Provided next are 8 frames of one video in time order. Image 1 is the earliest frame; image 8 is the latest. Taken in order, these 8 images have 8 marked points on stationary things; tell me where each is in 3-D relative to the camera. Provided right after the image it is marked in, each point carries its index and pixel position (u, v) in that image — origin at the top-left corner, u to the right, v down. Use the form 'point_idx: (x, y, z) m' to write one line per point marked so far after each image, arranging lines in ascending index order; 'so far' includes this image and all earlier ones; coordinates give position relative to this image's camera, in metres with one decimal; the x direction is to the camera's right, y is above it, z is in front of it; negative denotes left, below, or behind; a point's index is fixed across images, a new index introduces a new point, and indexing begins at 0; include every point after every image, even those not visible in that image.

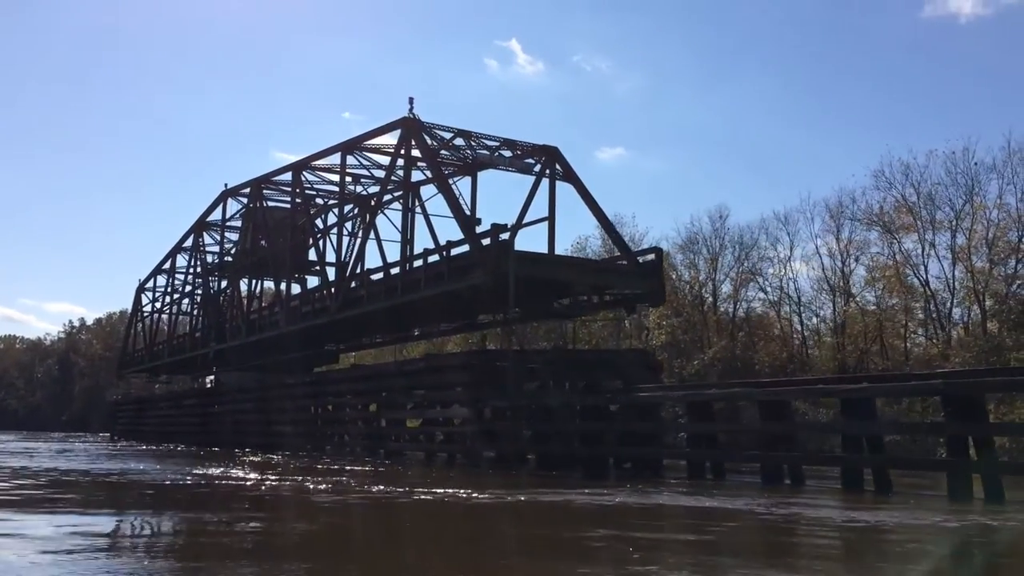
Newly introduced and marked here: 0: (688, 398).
0: (+2.2, -1.3, +11.4) m
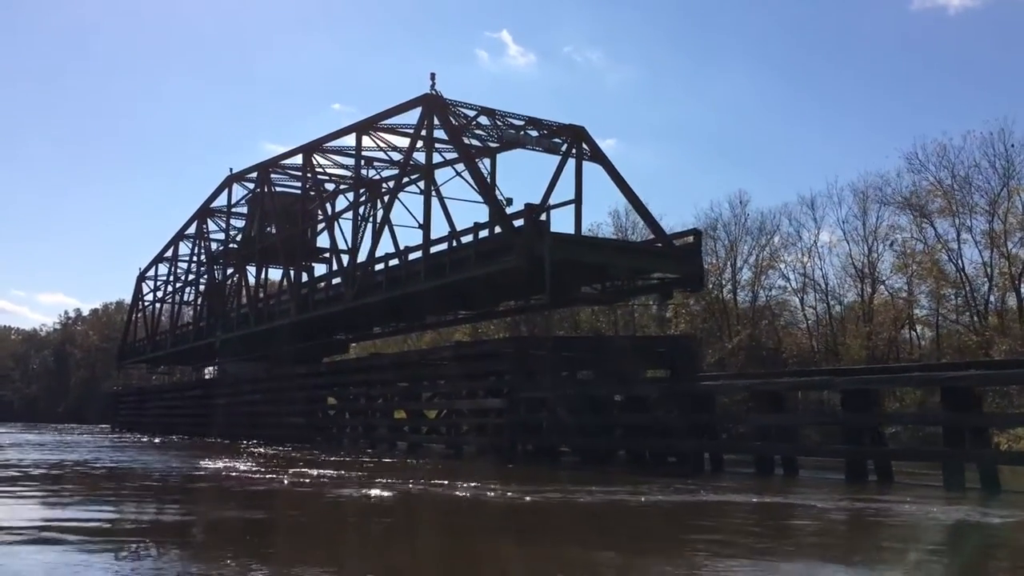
0: (+2.8, -1.1, +10.6) m
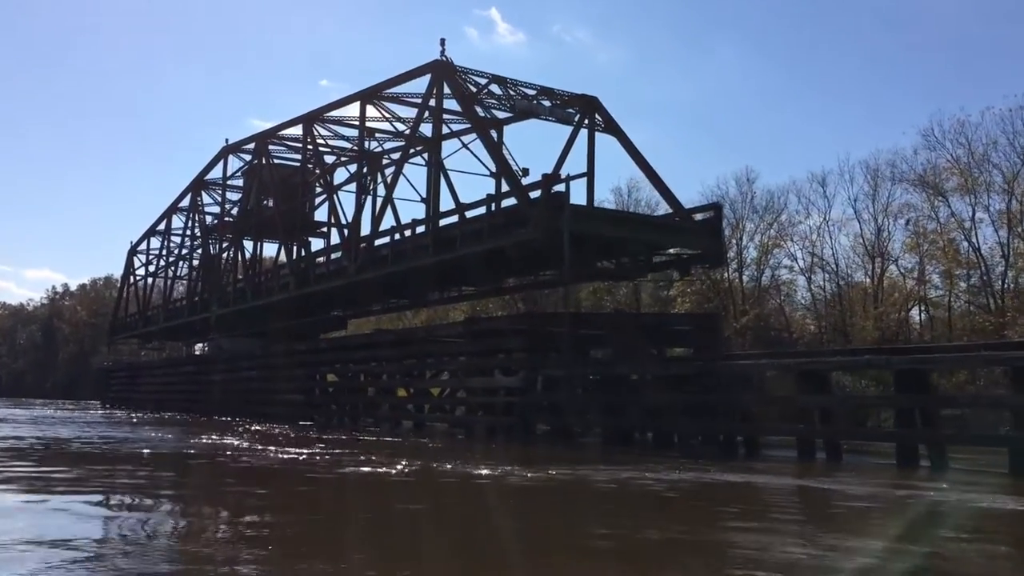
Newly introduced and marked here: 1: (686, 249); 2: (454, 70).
0: (+3.1, -0.8, +10.0) m
1: (+2.9, +0.7, +15.7) m
2: (-1.1, +4.1, +17.7) m
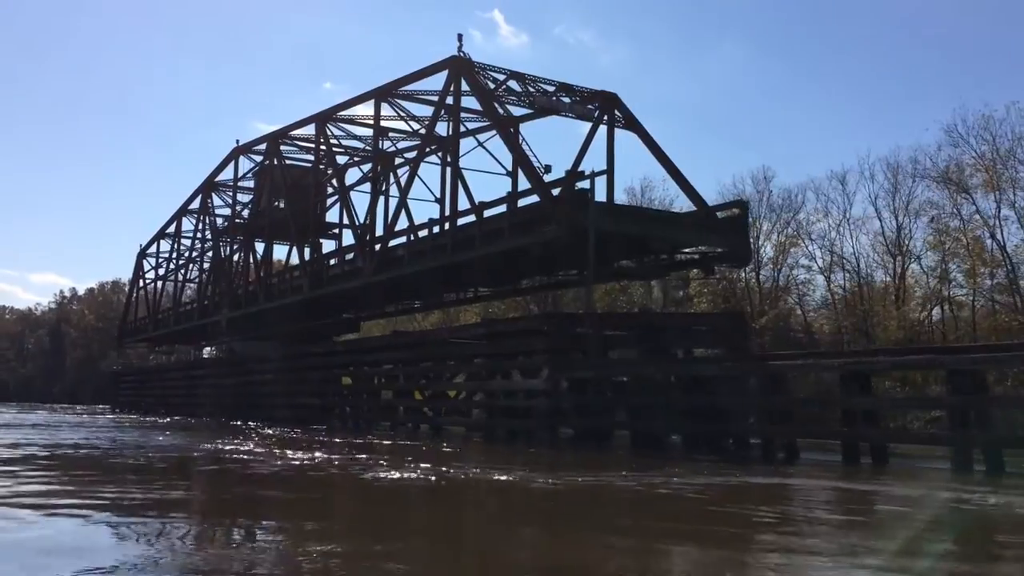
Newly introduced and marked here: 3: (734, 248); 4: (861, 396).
0: (+3.4, -0.8, +9.6) m
1: (+3.2, +0.7, +15.3) m
2: (-0.7, +4.1, +17.4) m
3: (+3.6, +0.6, +15.2) m
4: (+3.6, -1.1, +9.7) m
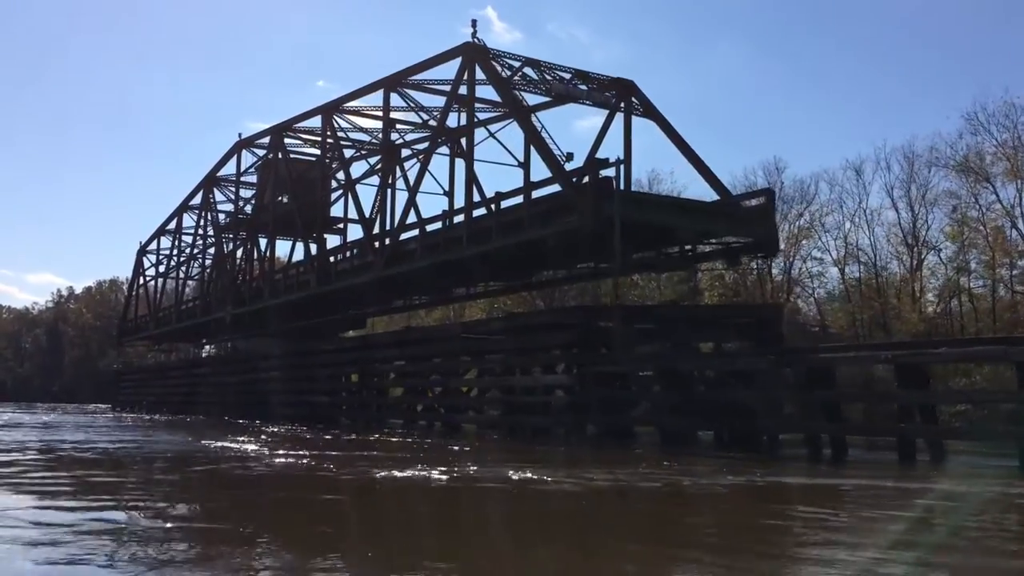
0: (+3.7, -0.7, +9.2) m
1: (+3.5, +0.8, +14.9) m
2: (-0.5, +4.2, +16.9) m
3: (+3.9, +0.8, +14.8) m
4: (+3.9, -1.0, +9.2) m
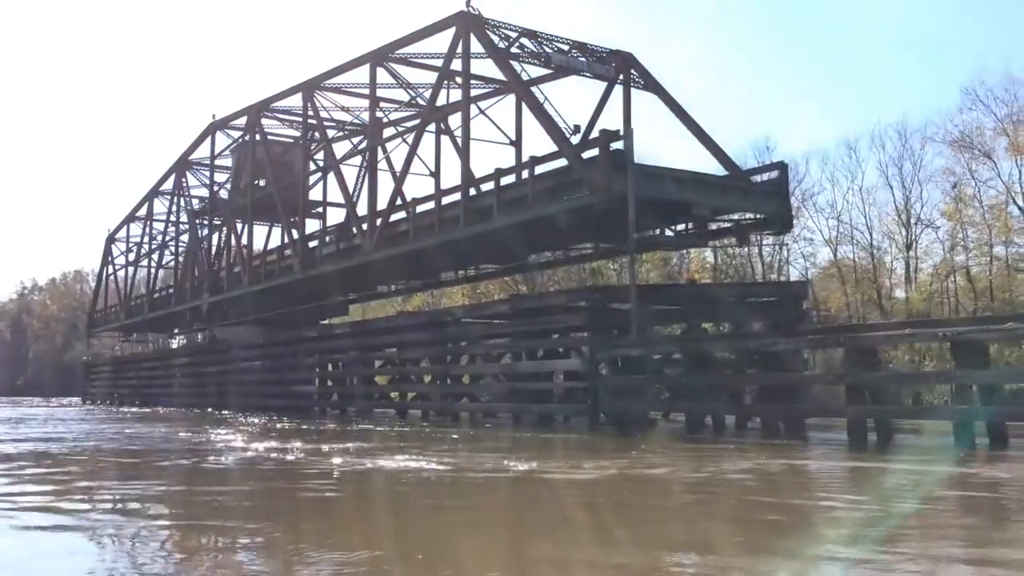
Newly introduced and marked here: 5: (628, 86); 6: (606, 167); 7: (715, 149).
0: (+4.0, -0.4, +8.6) m
1: (+3.6, +1.1, +14.2) m
2: (-0.5, +4.5, +16.0) m
3: (+3.9, +1.1, +14.1) m
4: (+4.2, -0.7, +8.6) m
5: (+2.1, +3.6, +16.8) m
6: (+1.2, +1.6, +12.6) m
7: (+3.3, +2.3, +15.8) m
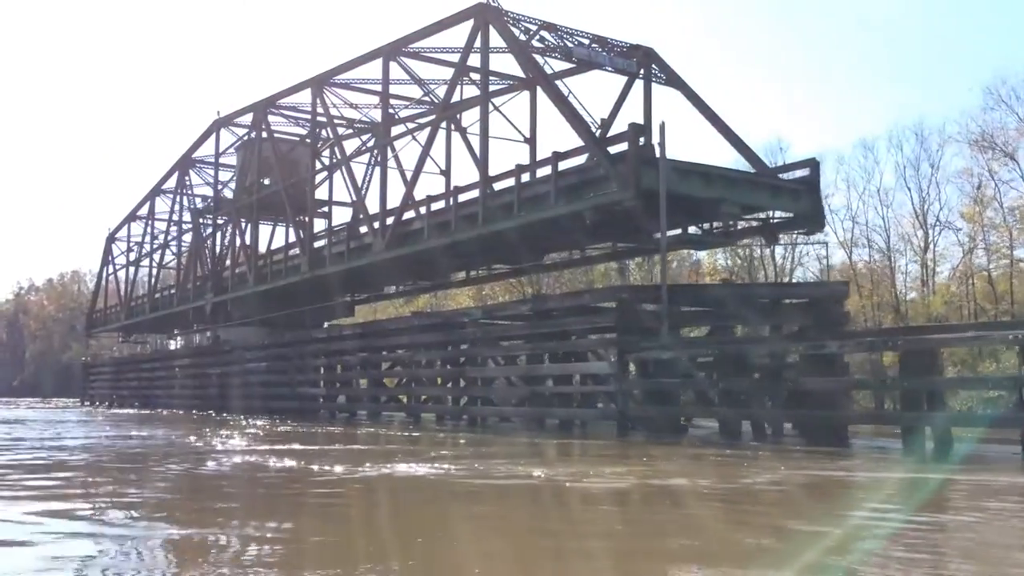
0: (+4.3, -0.4, +8.1) m
1: (+3.9, +1.1, +13.8) m
2: (-0.2, +4.5, +15.6) m
3: (+4.2, +1.1, +13.7) m
4: (+4.5, -0.7, +8.1) m
5: (+2.4, +3.5, +16.4) m
6: (+1.6, +1.6, +12.2) m
7: (+3.6, +2.3, +15.3) m
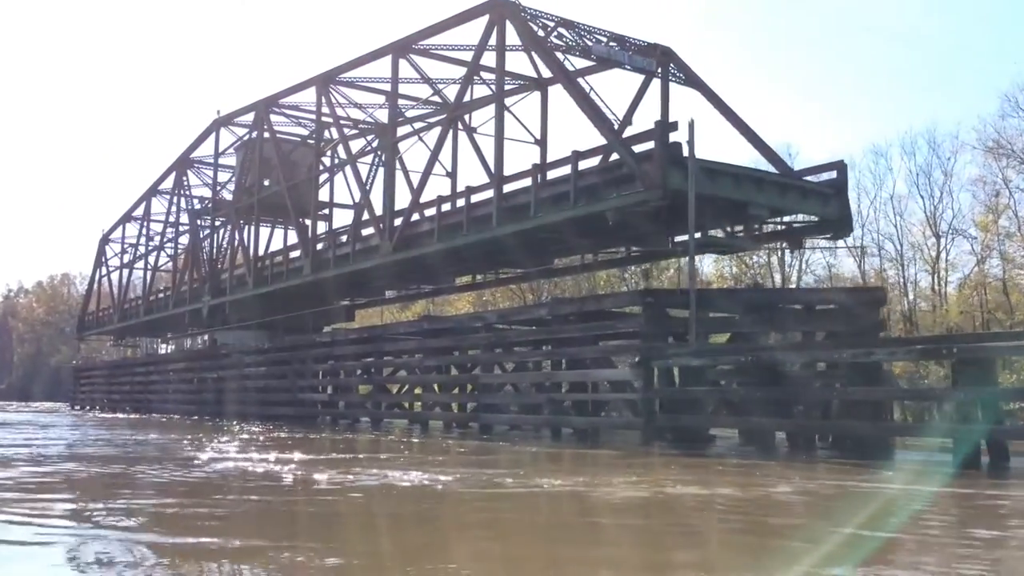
0: (+4.6, -0.5, +7.6) m
1: (+4.1, +1.0, +13.3) m
2: (+0.1, +4.4, +15.1) m
3: (+4.5, +1.0, +13.2) m
4: (+4.8, -0.8, +7.7) m
5: (+2.6, +3.5, +15.9) m
6: (+1.8, +1.5, +11.7) m
7: (+3.9, +2.2, +14.8) m
